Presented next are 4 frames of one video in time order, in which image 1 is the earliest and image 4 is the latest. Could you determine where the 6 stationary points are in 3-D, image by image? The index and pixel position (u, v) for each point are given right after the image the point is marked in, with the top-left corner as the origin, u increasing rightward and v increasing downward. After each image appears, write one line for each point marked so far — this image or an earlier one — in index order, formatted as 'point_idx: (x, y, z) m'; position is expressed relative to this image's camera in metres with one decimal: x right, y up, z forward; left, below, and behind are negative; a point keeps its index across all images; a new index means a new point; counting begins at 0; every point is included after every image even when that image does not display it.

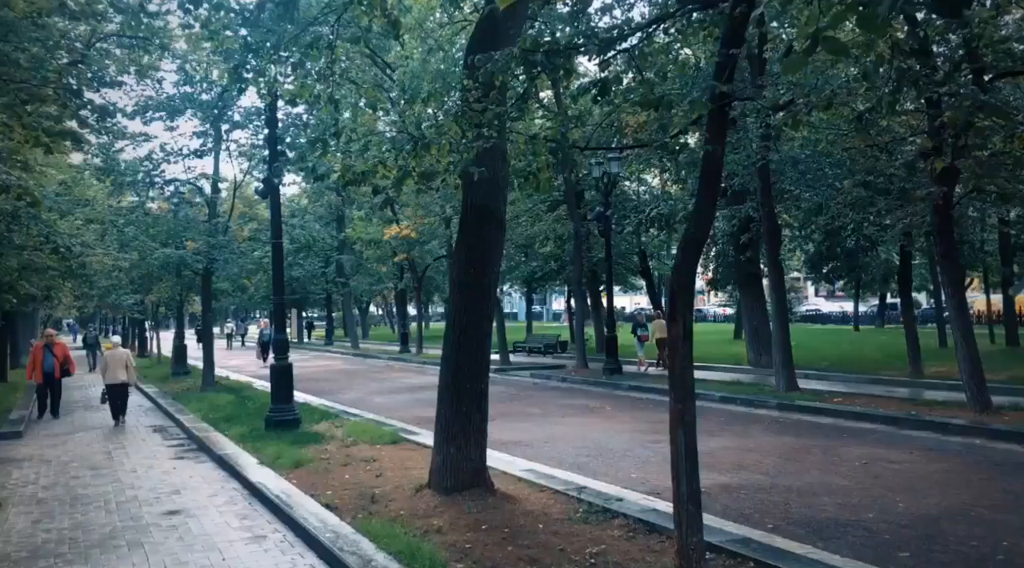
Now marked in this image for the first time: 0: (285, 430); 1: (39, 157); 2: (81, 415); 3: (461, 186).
0: (-3.5, -2.2, +12.5) m
1: (-10.0, +2.7, +17.3) m
2: (-9.3, -2.8, +17.6) m
3: (-0.5, +0.9, +7.8) m
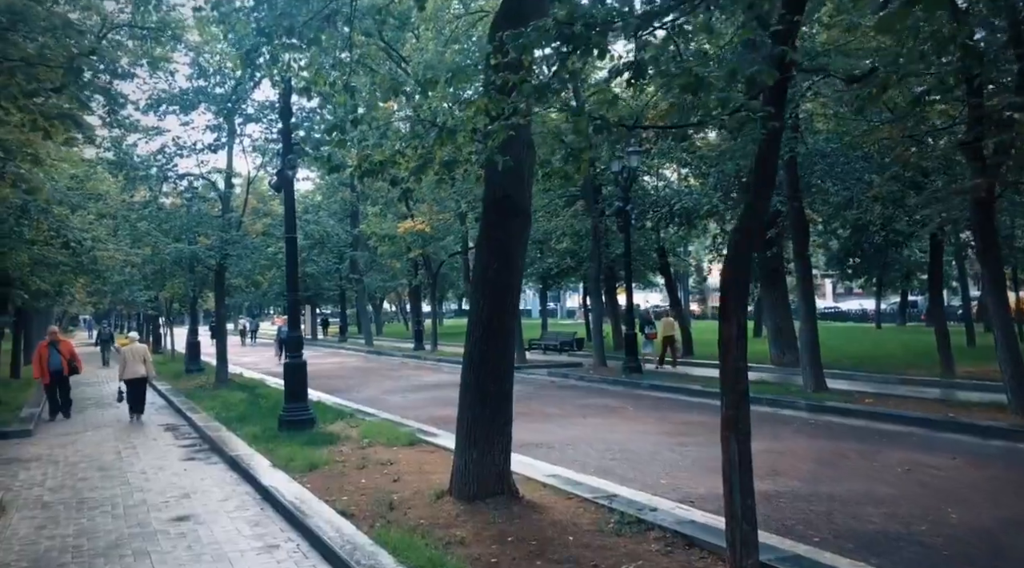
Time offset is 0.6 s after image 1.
0: (-3.2, -2.2, +12.2) m
1: (-9.6, +2.7, +17.0) m
2: (-8.9, -2.7, +17.4) m
3: (-0.3, +1.0, +7.4) m
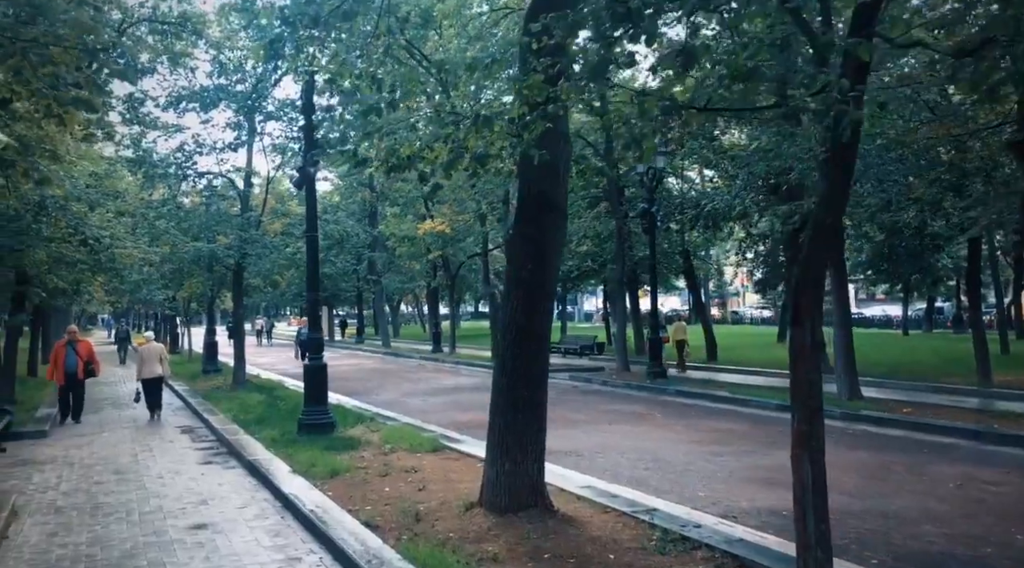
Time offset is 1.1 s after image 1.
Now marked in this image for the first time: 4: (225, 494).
0: (-2.8, -2.2, +11.9) m
1: (-9.1, +2.8, +16.8) m
2: (-8.4, -2.7, +17.2) m
3: (0.0, +1.0, +7.0) m
4: (-3.1, -2.3, +8.9) m
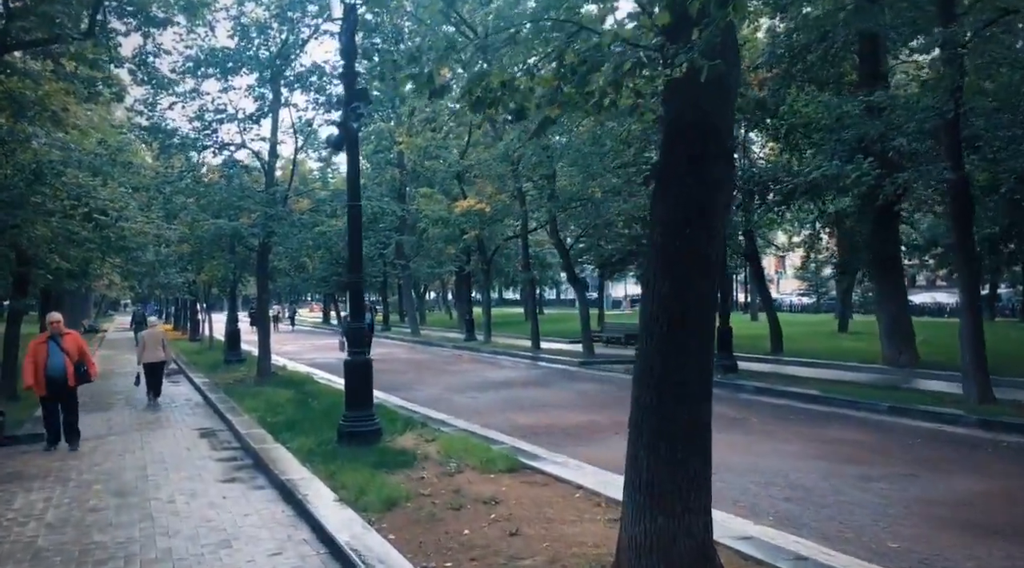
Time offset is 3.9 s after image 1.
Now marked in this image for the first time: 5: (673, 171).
0: (-1.8, -1.9, +9.9) m
1: (-7.9, +3.1, +14.9) m
2: (-7.3, -2.3, +15.3) m
3: (+0.9, +1.1, +4.9) m
4: (-2.2, -2.1, +6.9) m
5: (+1.0, +0.6, +4.8) m
